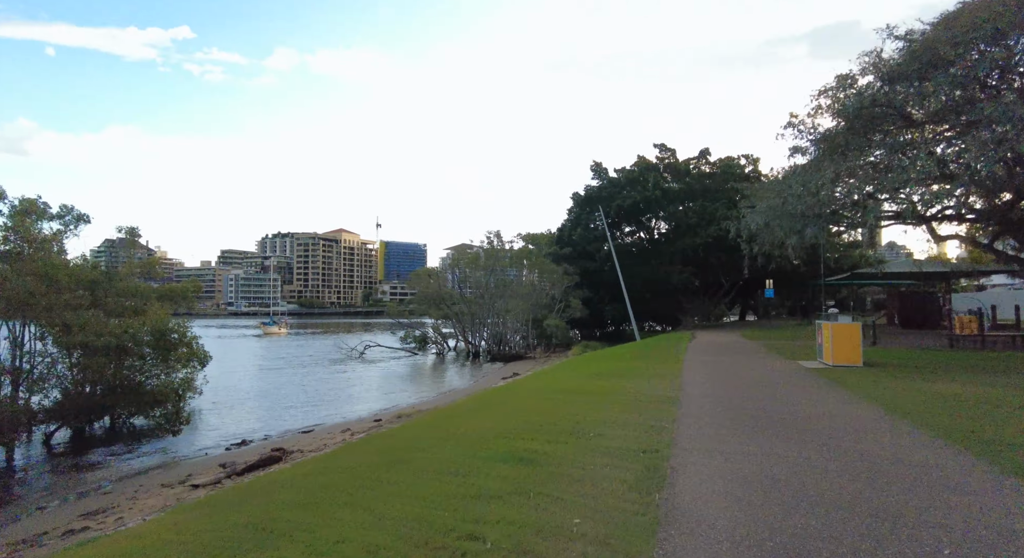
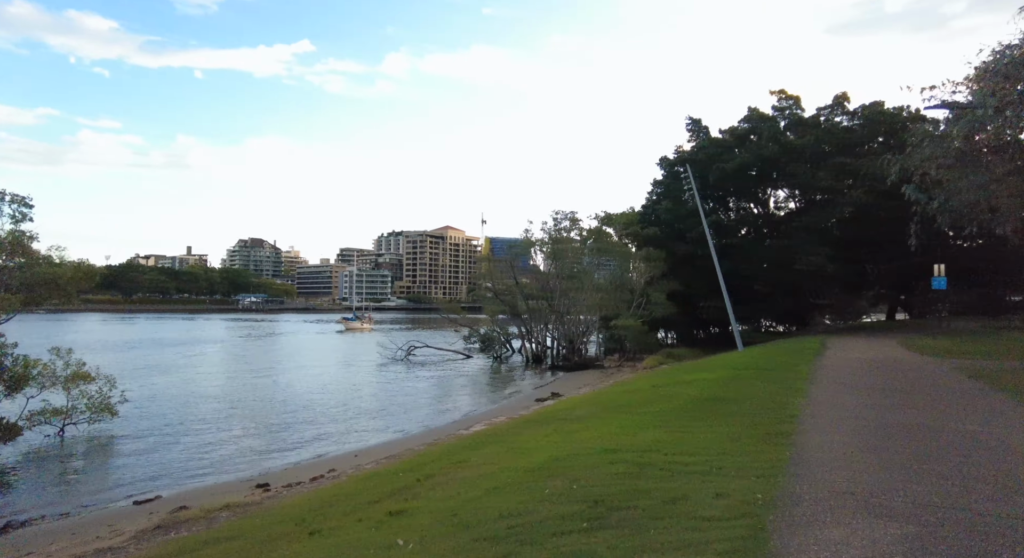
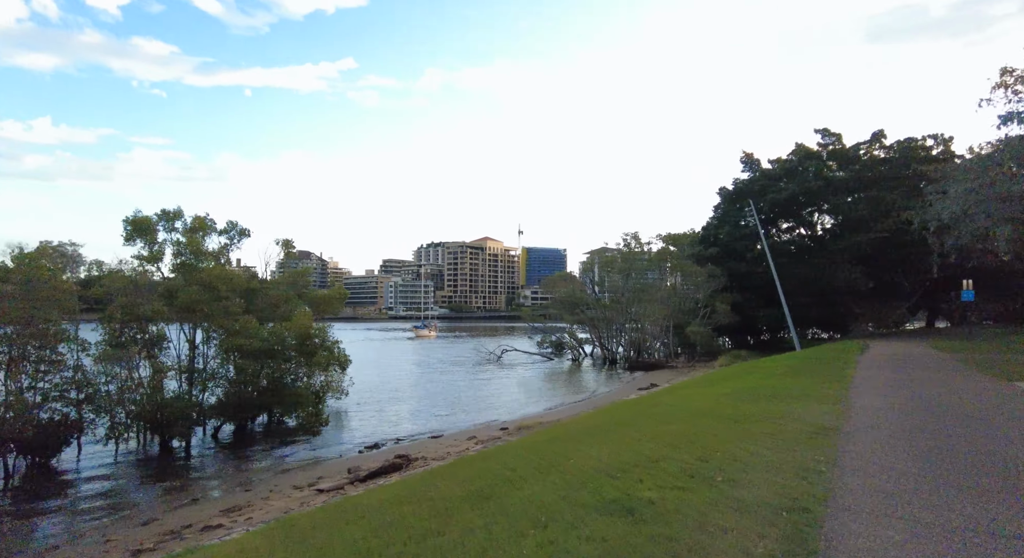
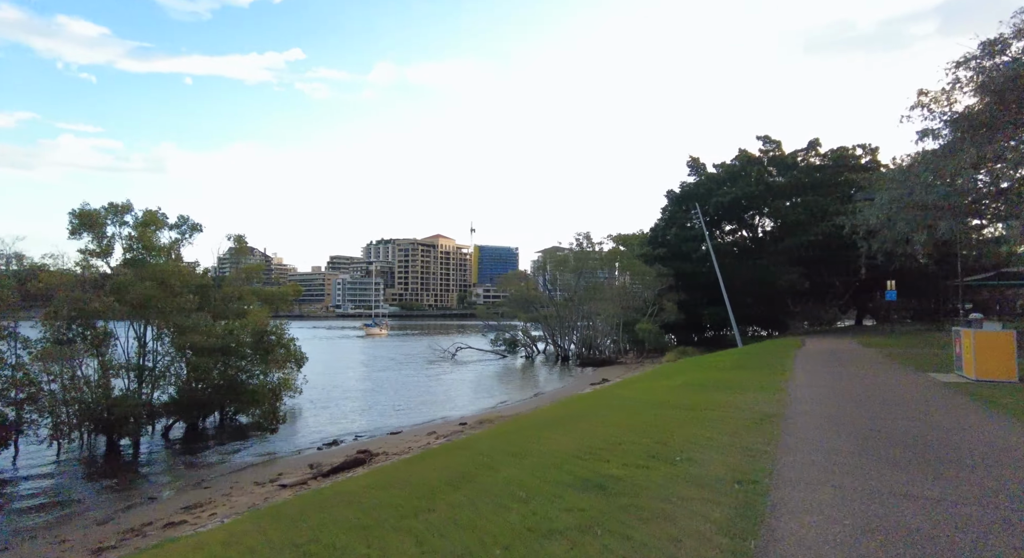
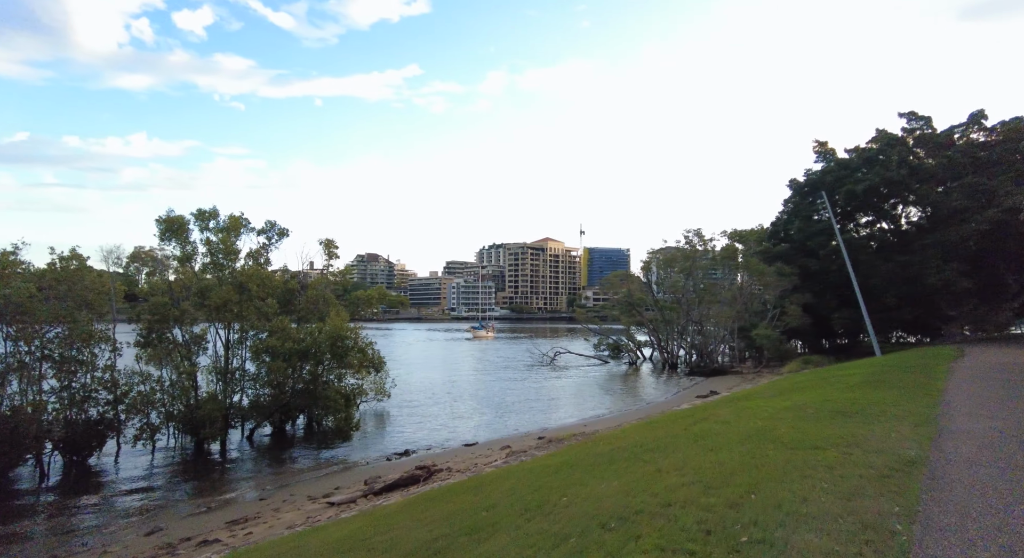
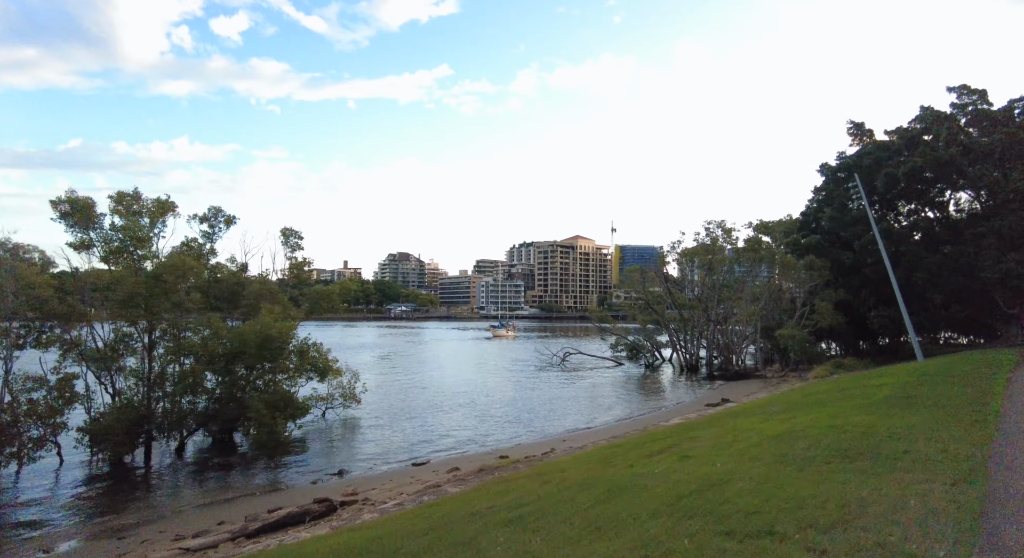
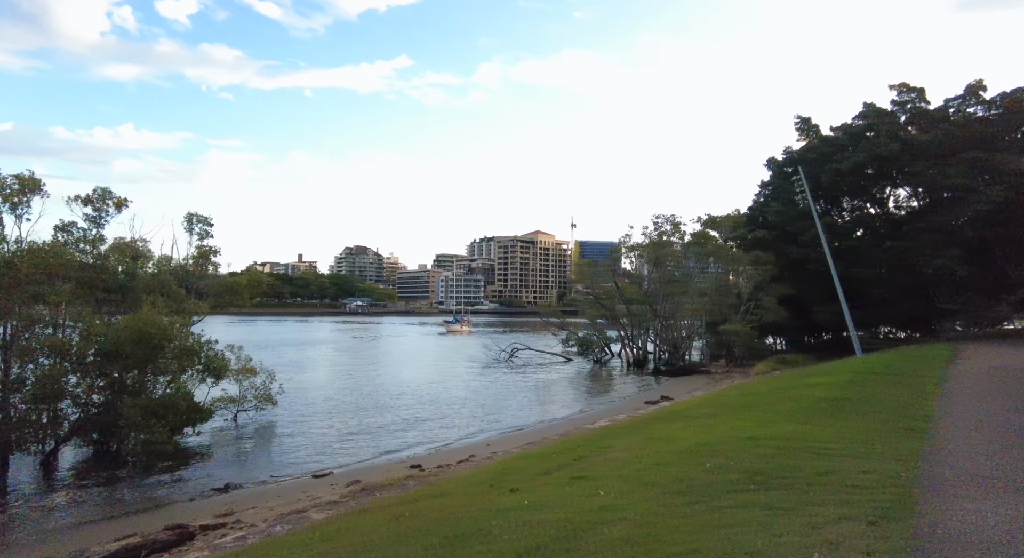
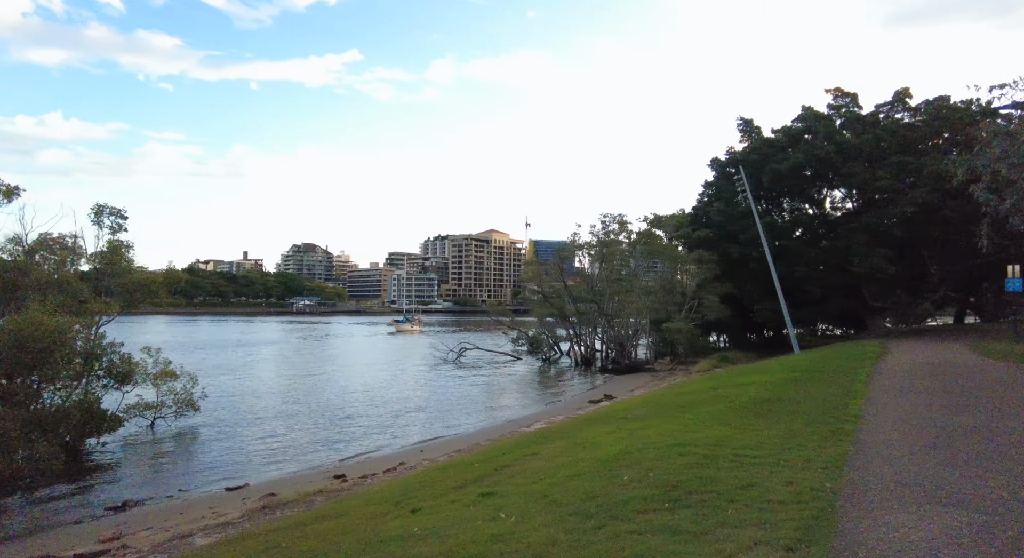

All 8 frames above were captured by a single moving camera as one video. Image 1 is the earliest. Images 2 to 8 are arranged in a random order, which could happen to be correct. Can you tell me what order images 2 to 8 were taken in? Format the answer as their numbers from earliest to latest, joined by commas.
4, 3, 5, 6, 7, 8, 2
